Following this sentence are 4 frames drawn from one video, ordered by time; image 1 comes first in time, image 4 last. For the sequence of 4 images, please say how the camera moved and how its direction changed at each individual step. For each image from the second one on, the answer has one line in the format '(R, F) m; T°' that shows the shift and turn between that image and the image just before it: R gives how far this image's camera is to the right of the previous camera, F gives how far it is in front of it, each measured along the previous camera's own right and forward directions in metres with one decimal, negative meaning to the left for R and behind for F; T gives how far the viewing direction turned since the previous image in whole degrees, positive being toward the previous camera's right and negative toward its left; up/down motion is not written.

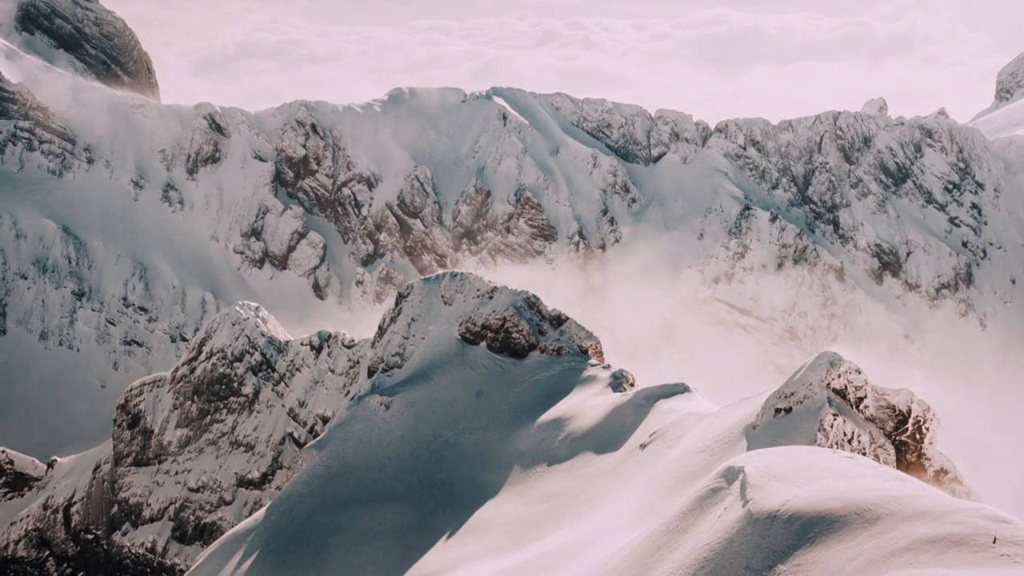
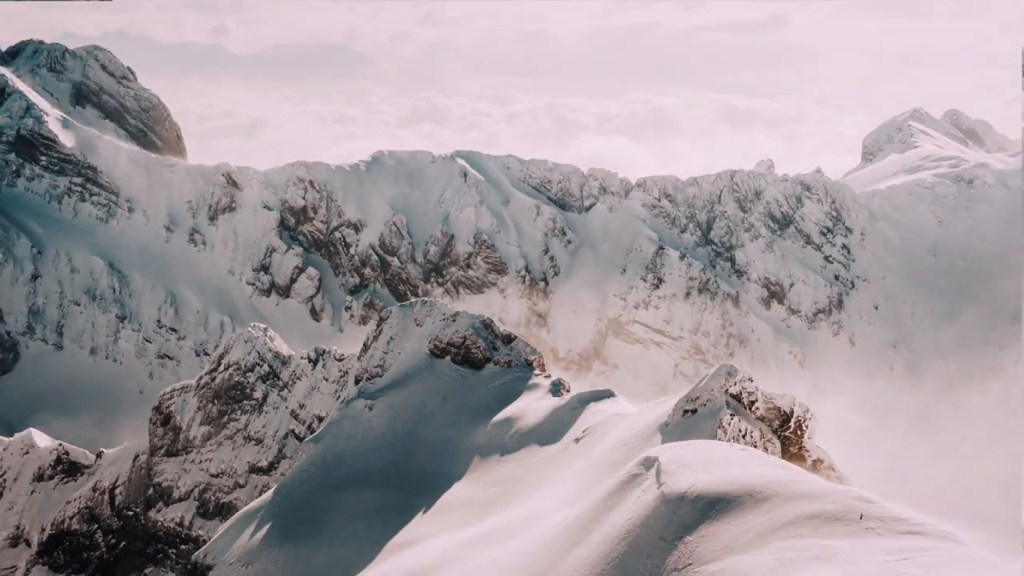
(+2.6, -9.6) m; 0°
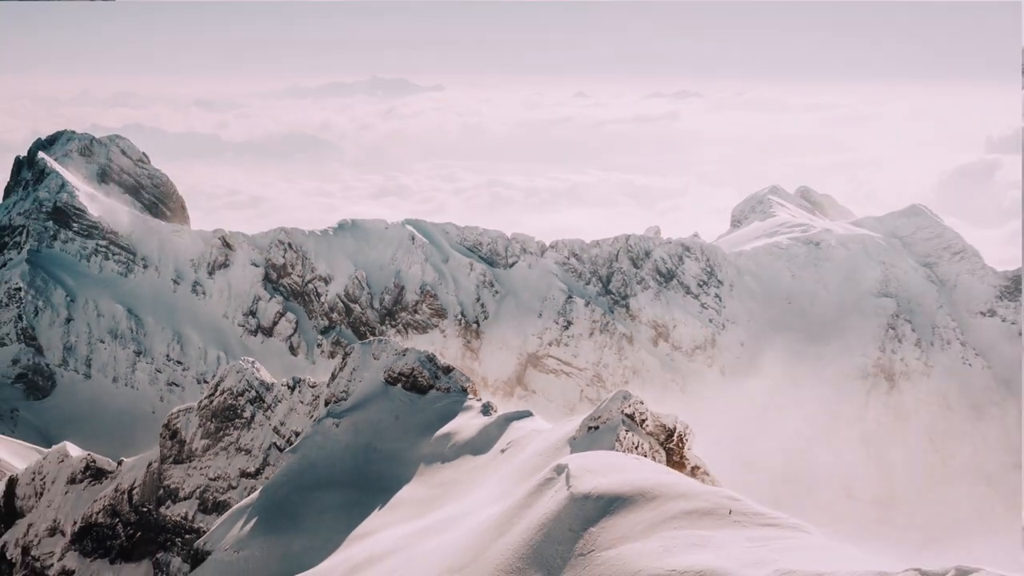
(+4.9, -12.4) m; 0°
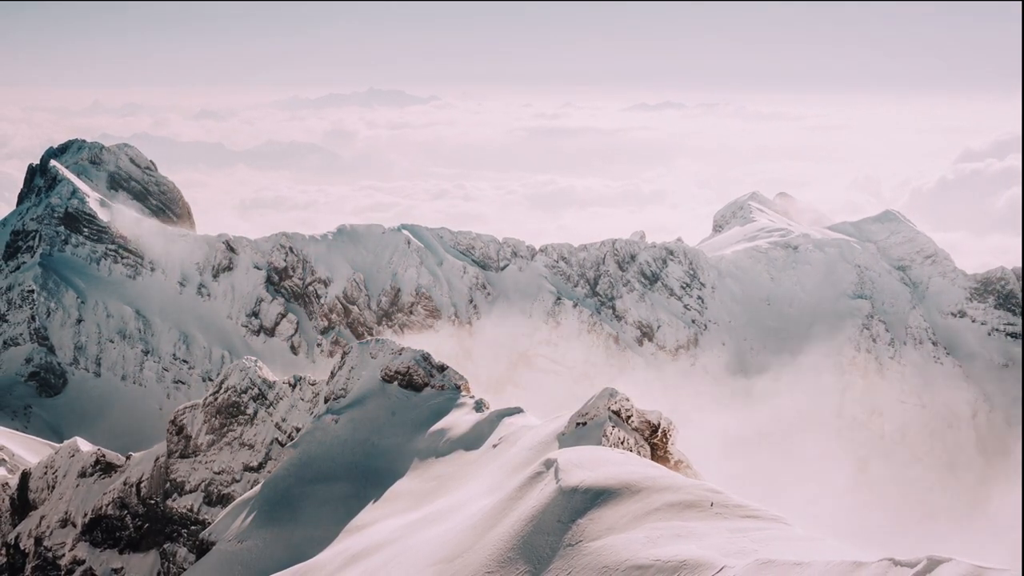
(+0.7, -2.9) m; 0°
